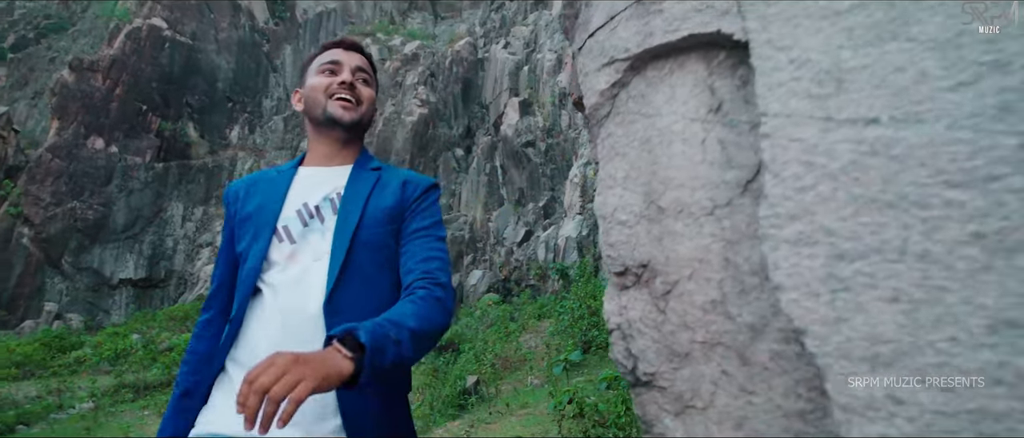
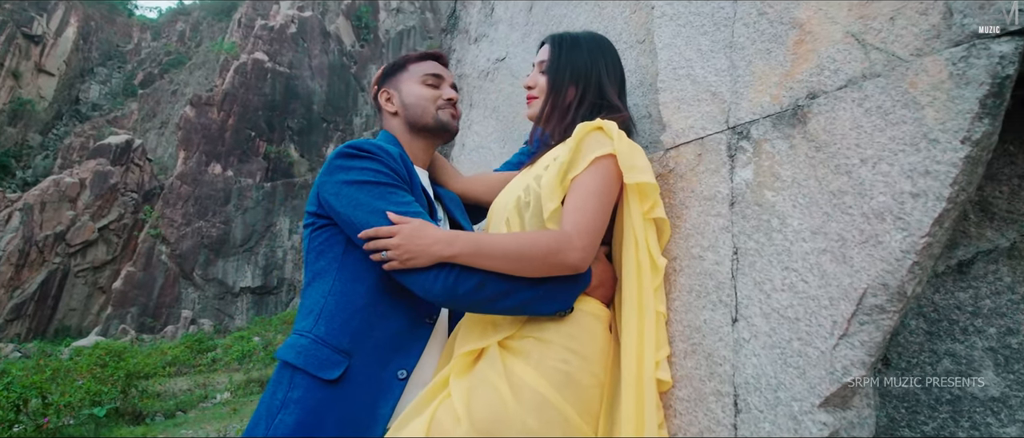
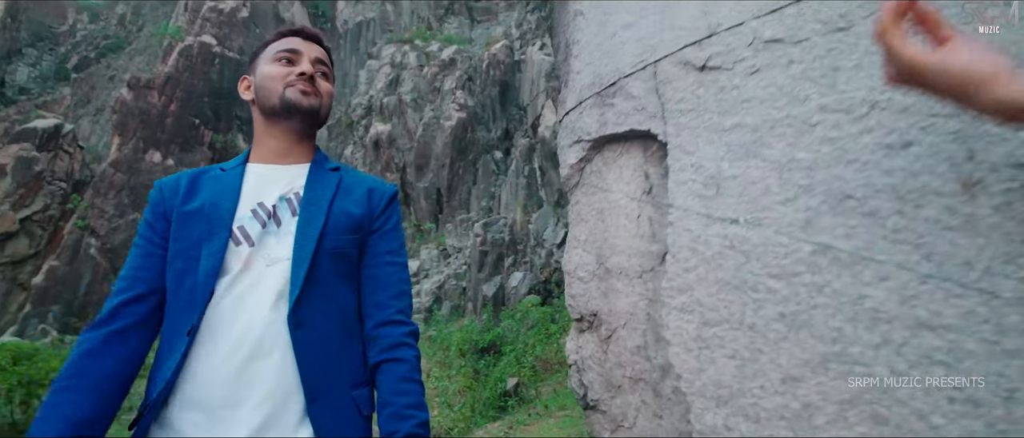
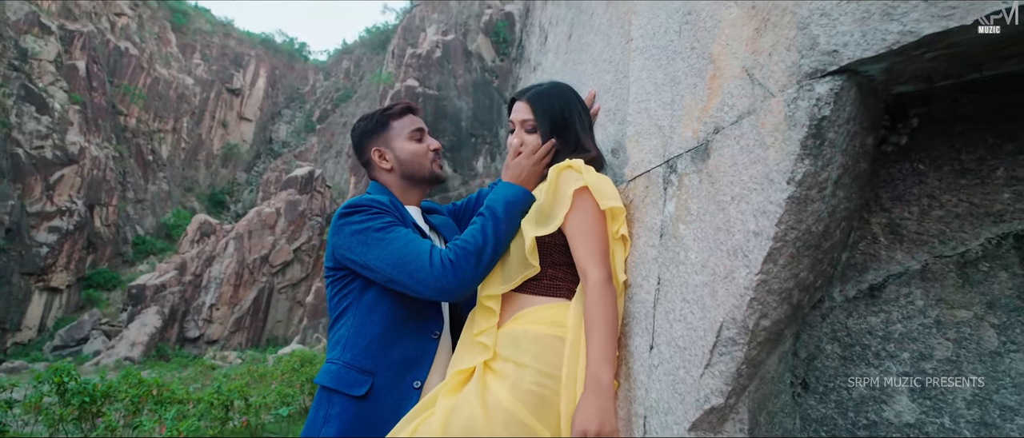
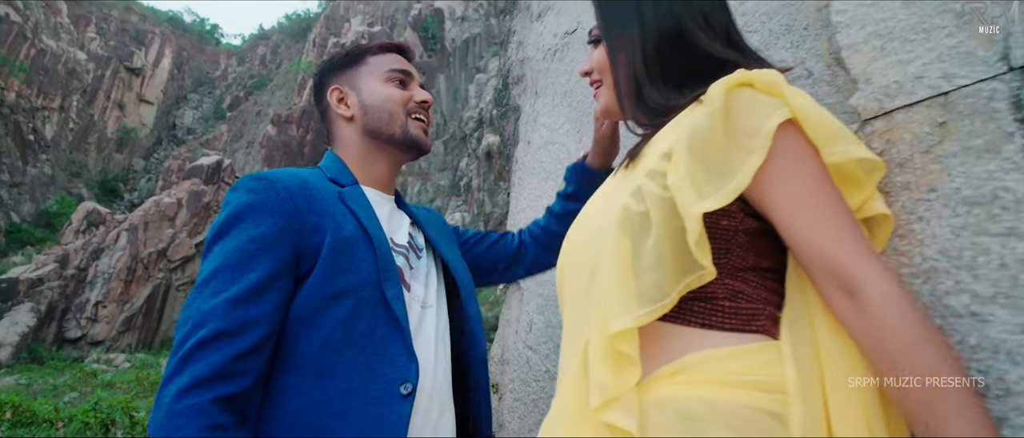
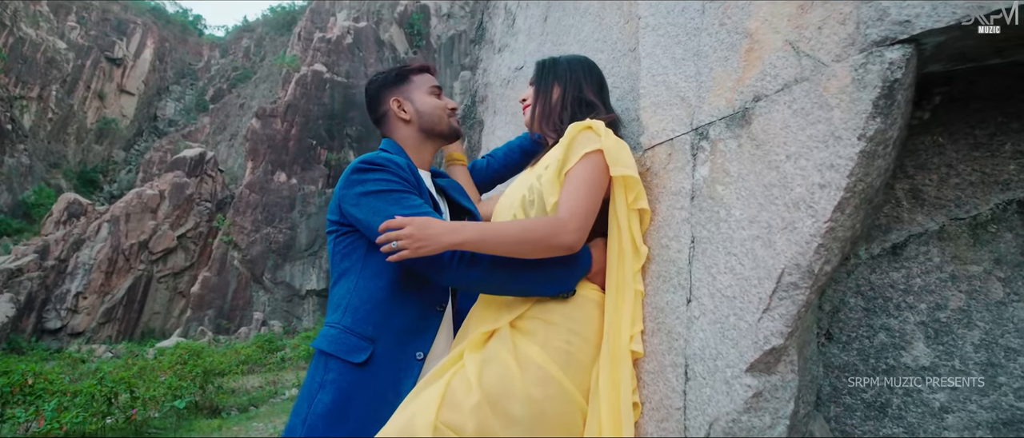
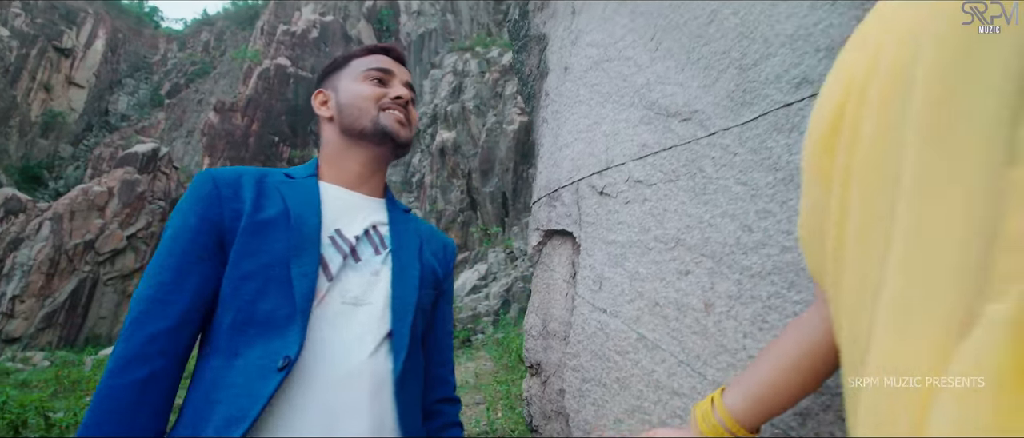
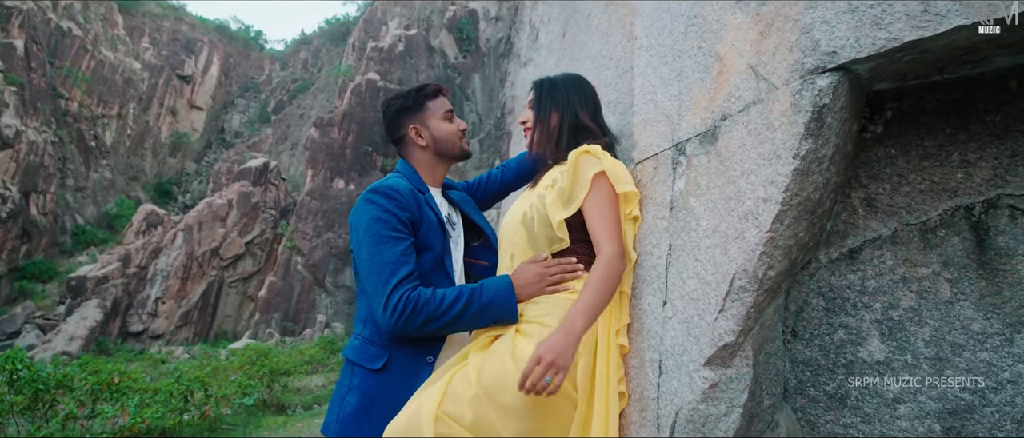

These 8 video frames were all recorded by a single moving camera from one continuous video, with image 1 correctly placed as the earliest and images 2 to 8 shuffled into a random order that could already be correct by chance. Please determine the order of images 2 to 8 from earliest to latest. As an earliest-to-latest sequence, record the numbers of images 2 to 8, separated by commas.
3, 7, 5, 4, 8, 6, 2
